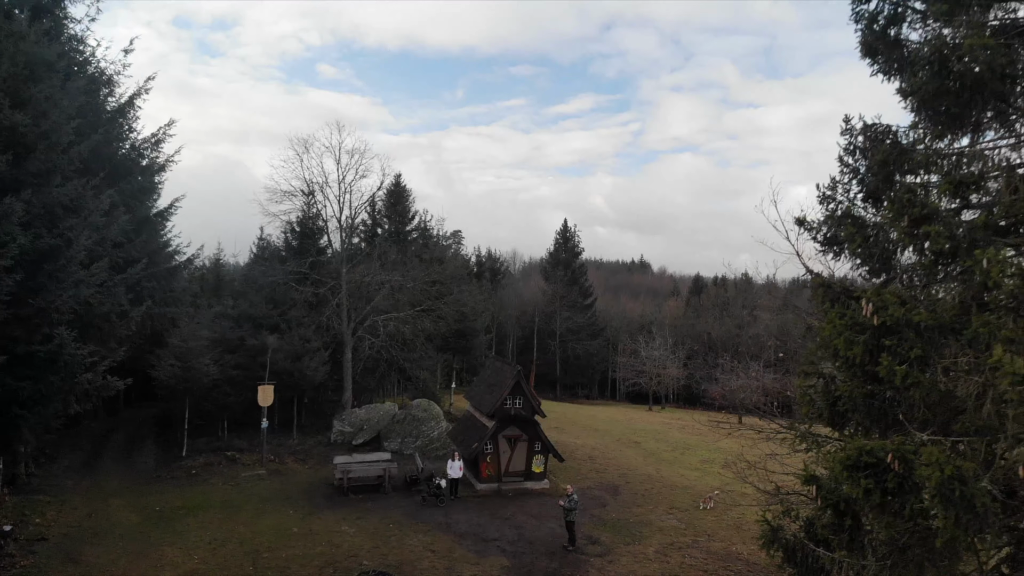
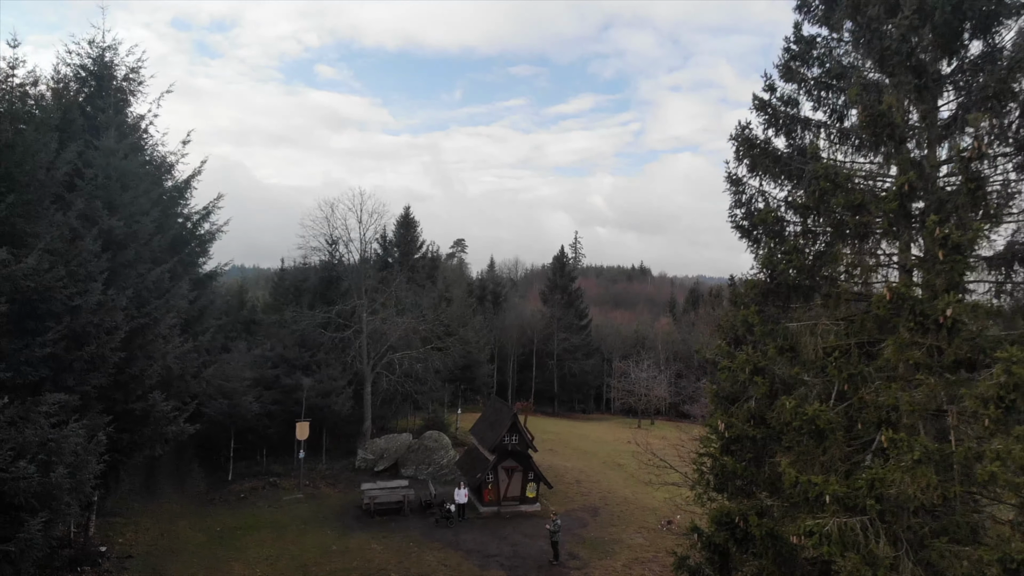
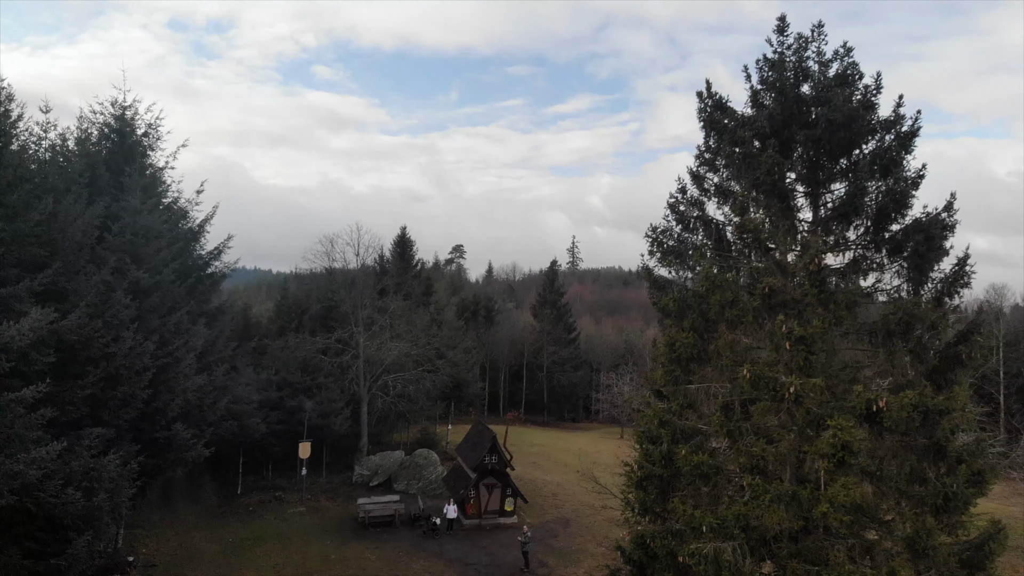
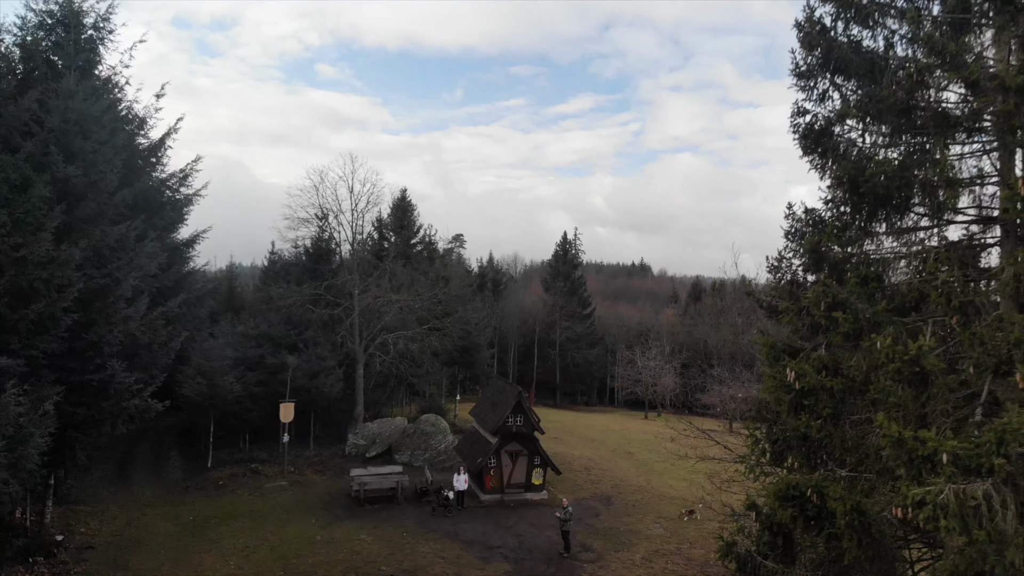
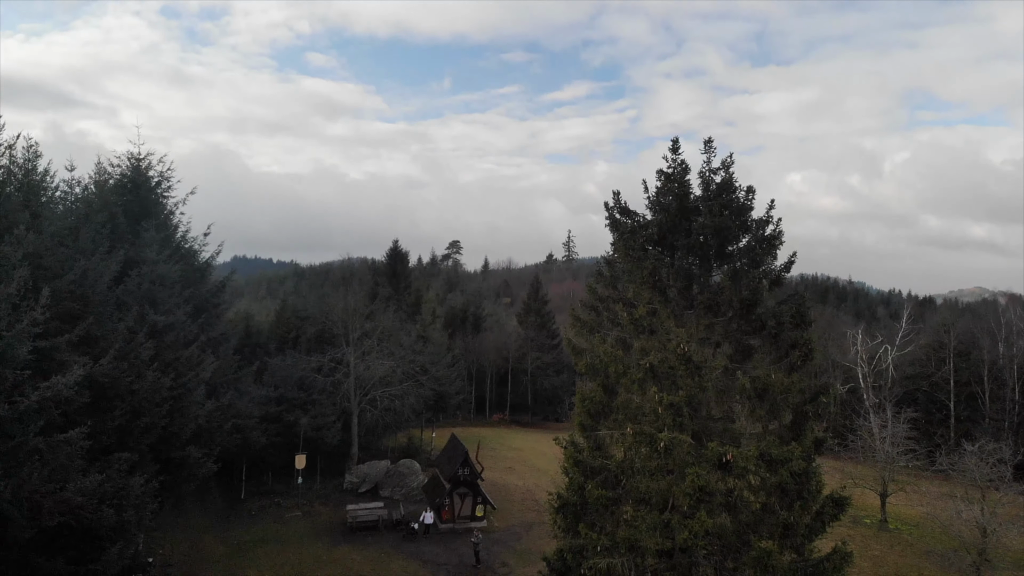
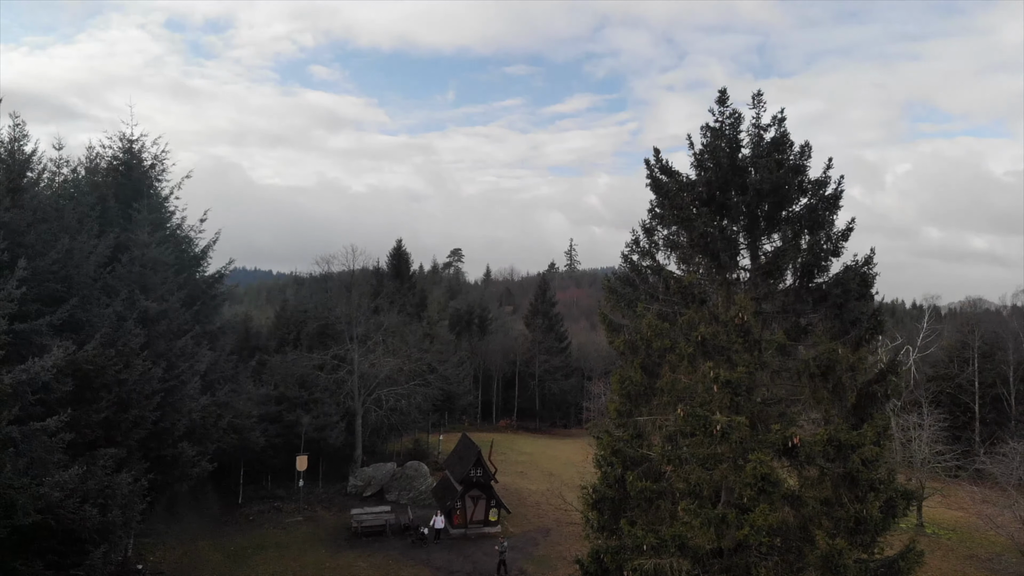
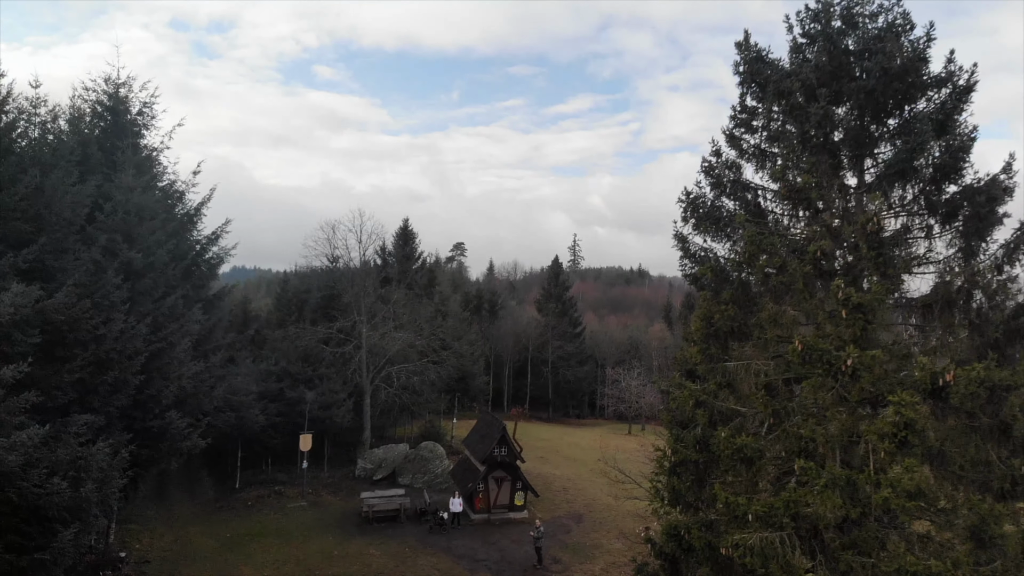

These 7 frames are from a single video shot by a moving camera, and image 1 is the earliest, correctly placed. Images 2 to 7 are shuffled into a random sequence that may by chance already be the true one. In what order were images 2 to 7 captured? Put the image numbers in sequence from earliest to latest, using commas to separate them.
4, 2, 7, 3, 6, 5
